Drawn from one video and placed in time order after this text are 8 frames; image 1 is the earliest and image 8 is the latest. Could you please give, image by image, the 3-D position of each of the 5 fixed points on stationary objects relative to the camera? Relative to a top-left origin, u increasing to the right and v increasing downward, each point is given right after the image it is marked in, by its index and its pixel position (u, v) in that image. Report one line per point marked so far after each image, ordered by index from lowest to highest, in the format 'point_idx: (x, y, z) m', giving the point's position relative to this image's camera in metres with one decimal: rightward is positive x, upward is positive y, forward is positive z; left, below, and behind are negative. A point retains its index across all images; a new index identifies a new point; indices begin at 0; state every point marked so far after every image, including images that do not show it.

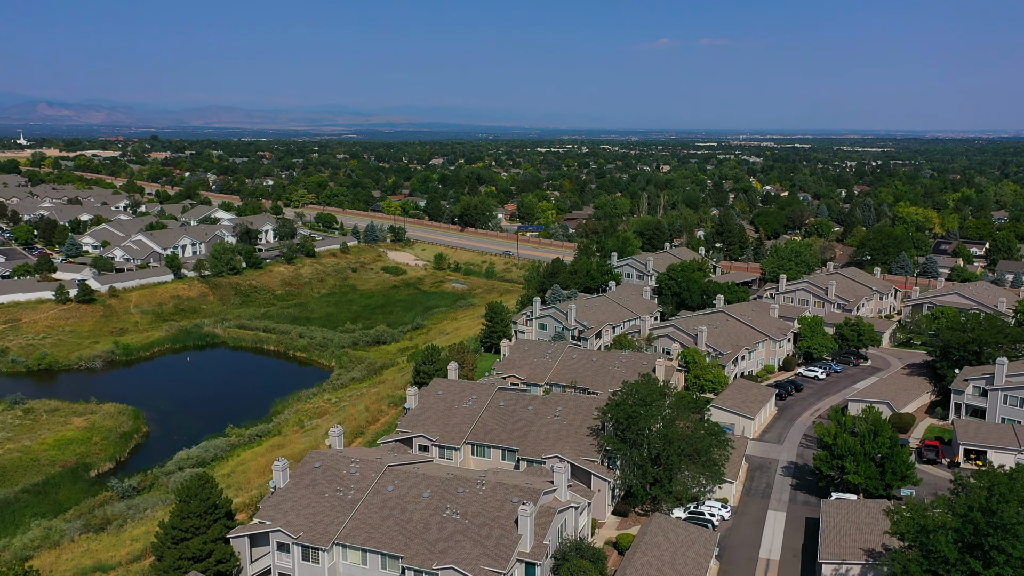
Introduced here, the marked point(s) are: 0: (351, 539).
0: (-3.7, -5.8, +18.9) m
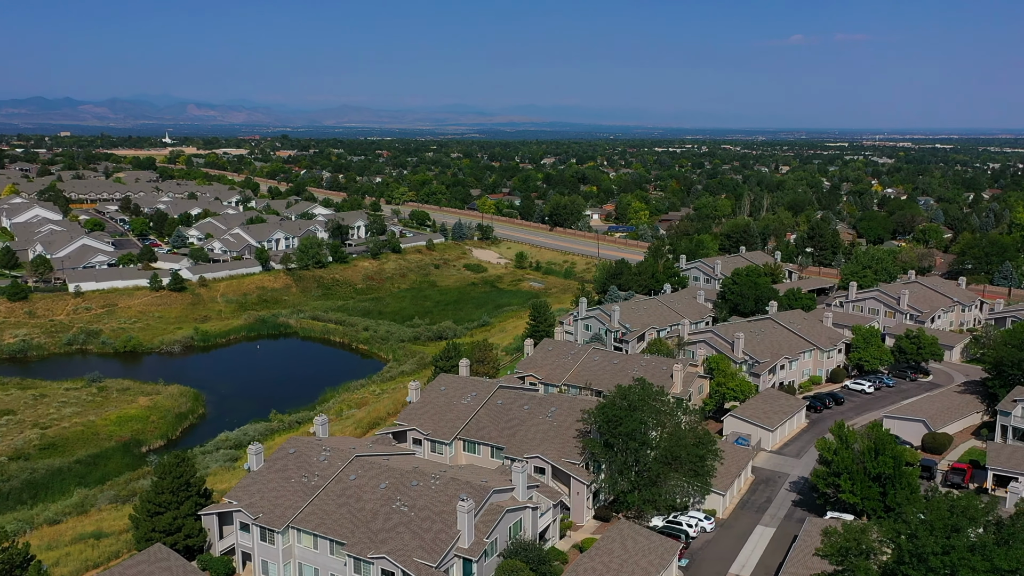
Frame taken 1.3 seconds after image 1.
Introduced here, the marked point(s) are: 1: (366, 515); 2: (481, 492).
0: (-5.0, -5.7, +19.7) m
1: (-3.5, -5.4, +19.6) m
2: (-0.8, -4.9, +19.8) m
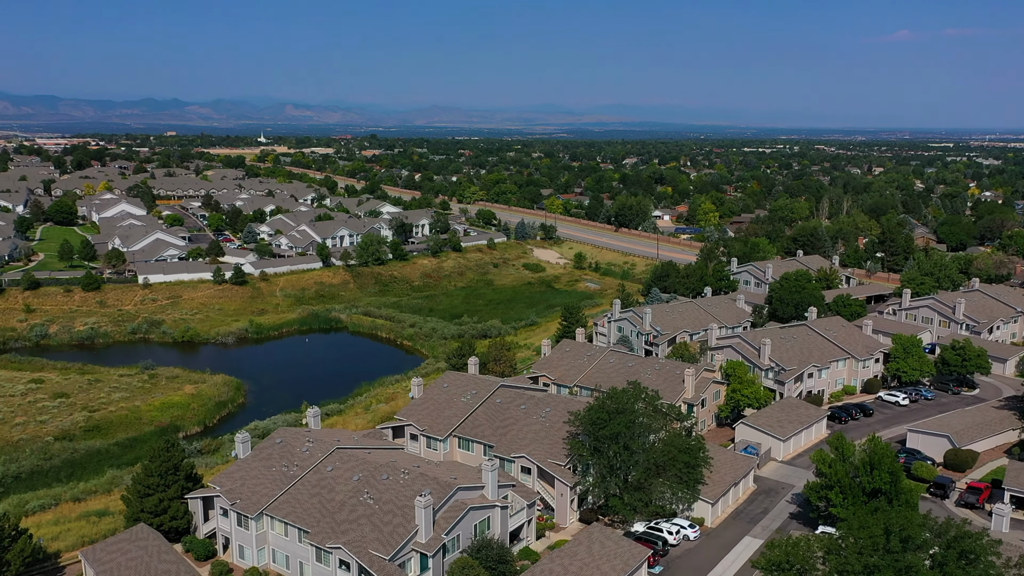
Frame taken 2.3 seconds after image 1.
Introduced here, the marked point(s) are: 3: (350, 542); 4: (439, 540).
0: (-5.9, -5.5, +20.3) m
1: (-4.4, -5.3, +20.1) m
2: (-1.7, -4.9, +20.0) m
3: (-3.7, -5.8, +18.7) m
4: (-1.7, -5.8, +18.9) m
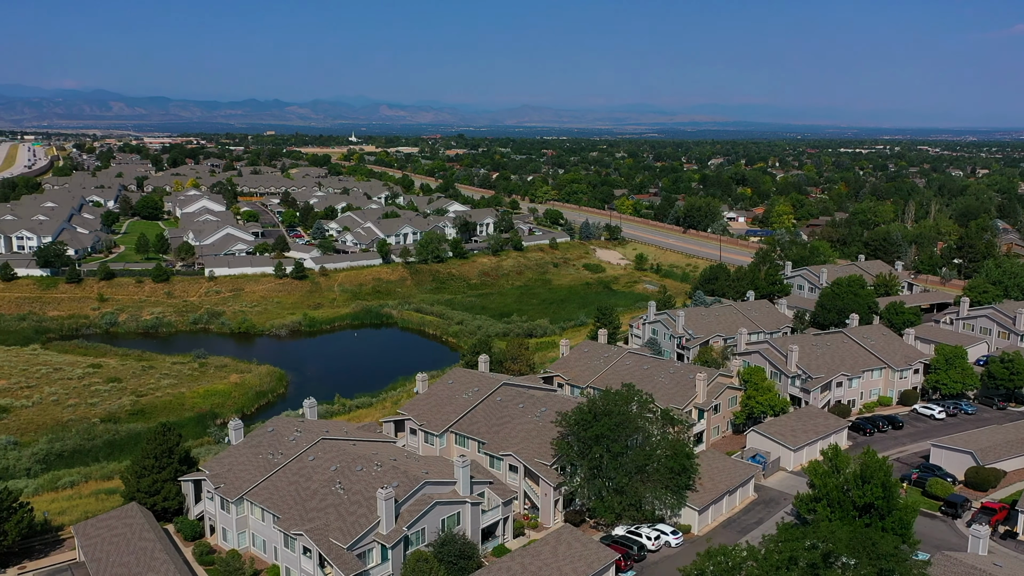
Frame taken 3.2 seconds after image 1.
0: (-6.7, -5.4, +21.1) m
1: (-5.2, -5.2, +20.7) m
2: (-2.5, -4.8, +20.3) m
3: (-4.7, -5.7, +19.2) m
4: (-2.7, -5.7, +19.2) m
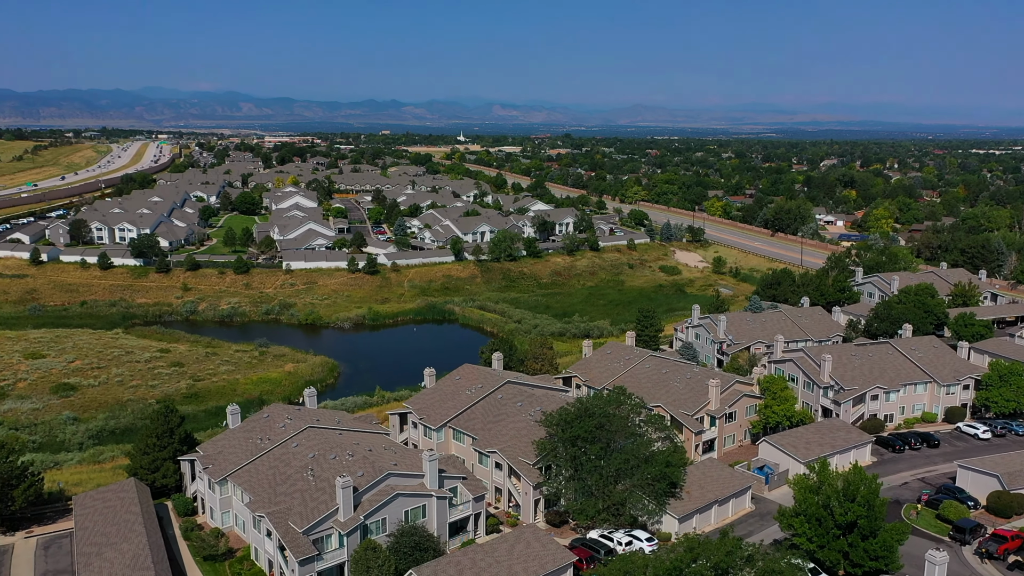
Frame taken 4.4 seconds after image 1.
0: (-7.5, -5.1, +22.1) m
1: (-6.1, -5.0, +21.5) m
2: (-3.5, -4.7, +20.8) m
3: (-5.8, -5.5, +20.0) m
4: (-3.8, -5.6, +19.8) m
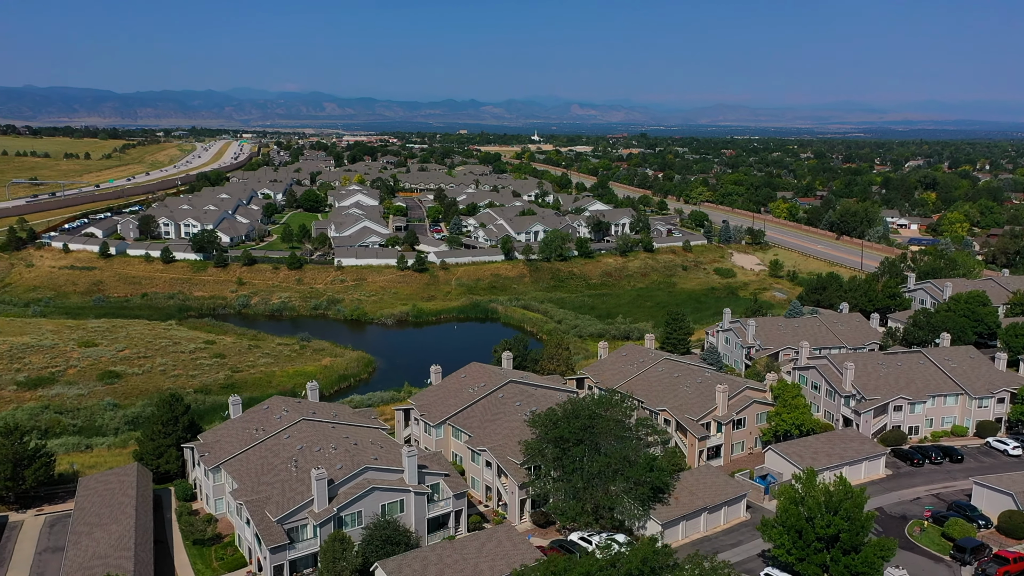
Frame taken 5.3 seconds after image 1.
0: (-8.0, -5.0, +22.9) m
1: (-6.7, -4.9, +22.2) m
2: (-4.1, -4.6, +21.3) m
3: (-6.5, -5.4, +20.7) m
4: (-4.5, -5.5, +20.2) m
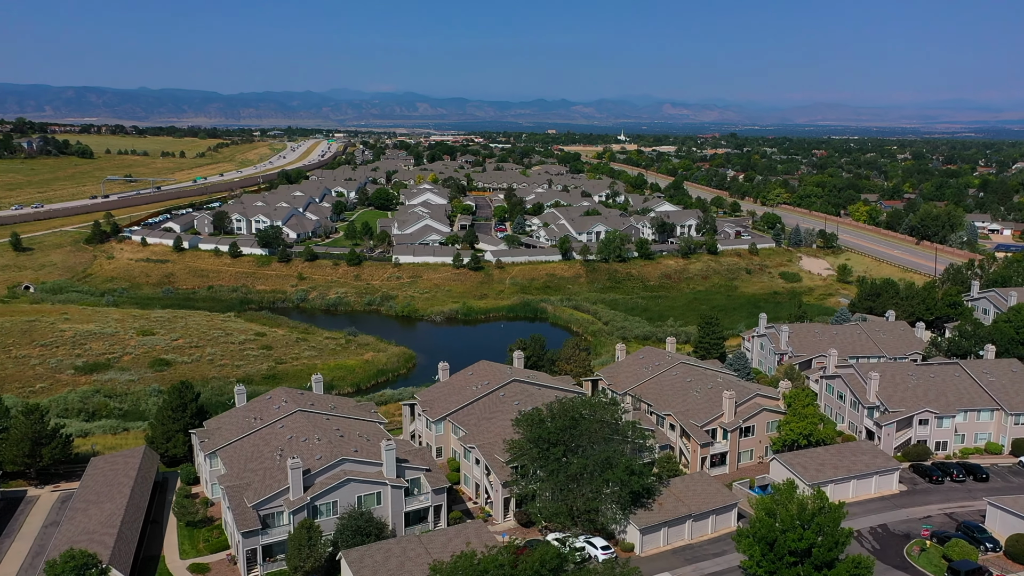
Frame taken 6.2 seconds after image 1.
0: (-8.5, -4.8, +23.9) m
1: (-7.2, -4.7, +23.0) m
2: (-4.8, -4.5, +21.8) m
3: (-7.3, -5.3, +21.5) m
4: (-5.4, -5.4, +20.9) m
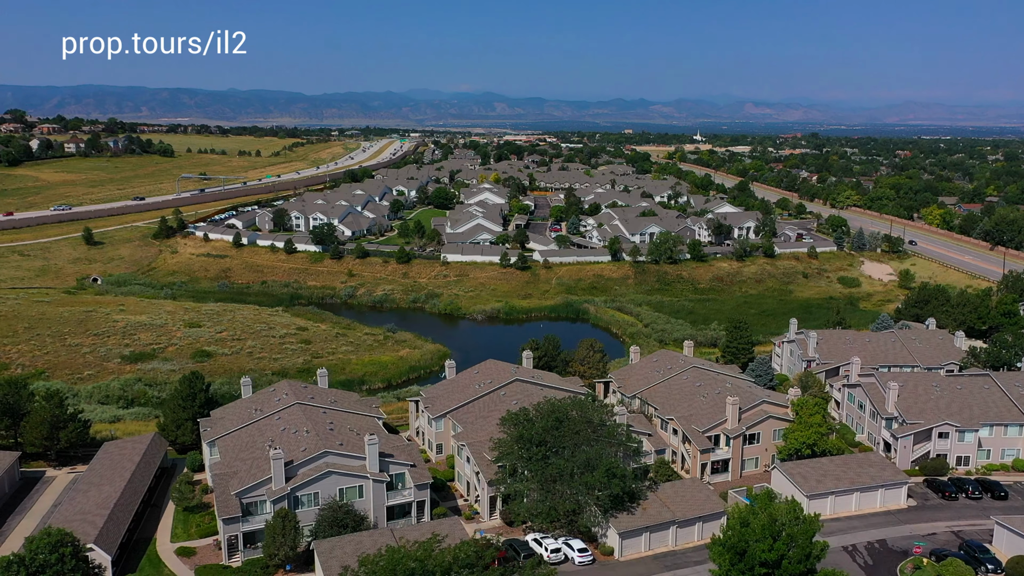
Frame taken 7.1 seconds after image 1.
0: (-8.9, -4.7, +24.8) m
1: (-7.7, -4.6, +23.8) m
2: (-5.4, -4.4, +22.4) m
3: (-7.9, -5.1, +22.3) m
4: (-6.0, -5.3, +21.5) m
